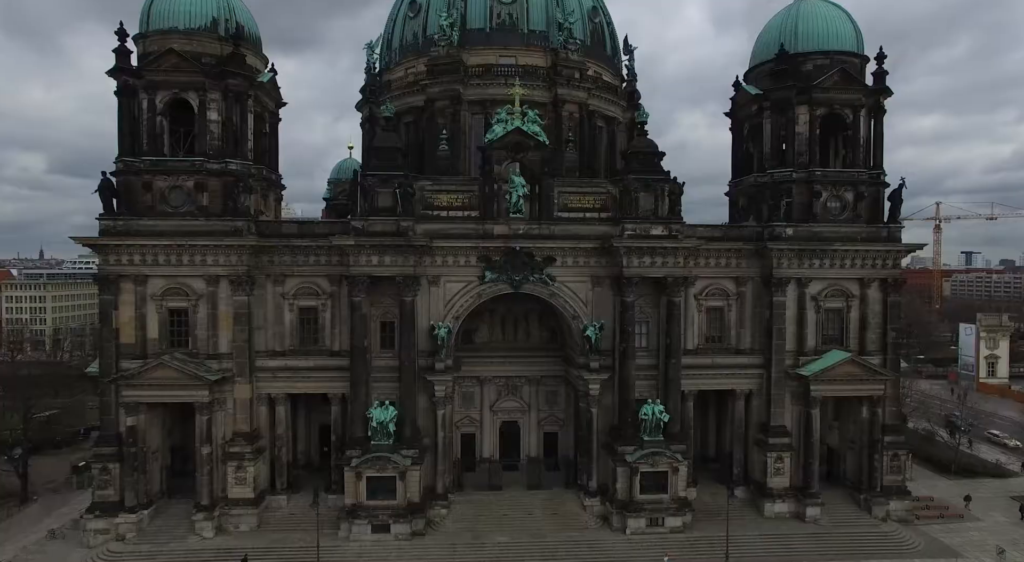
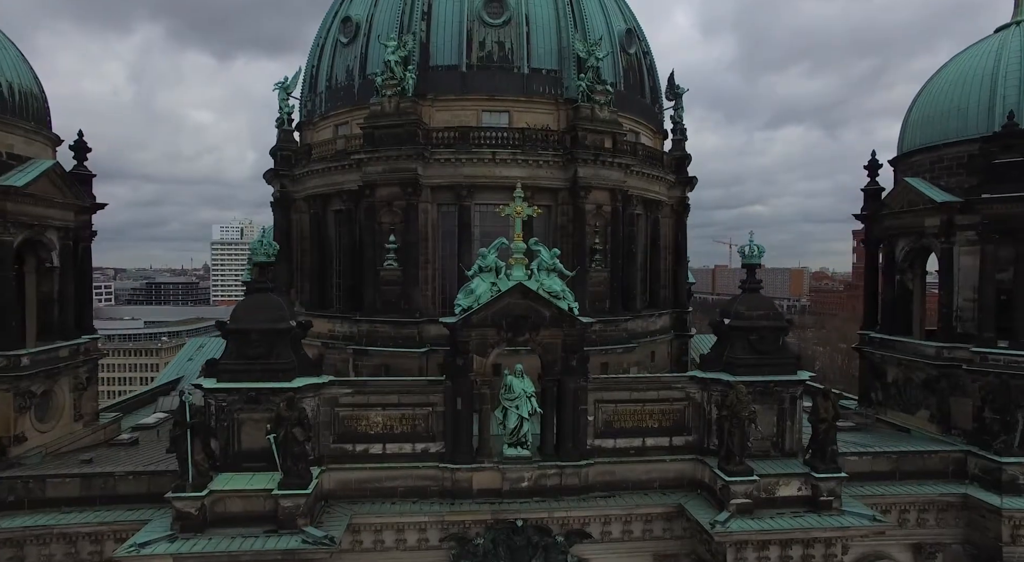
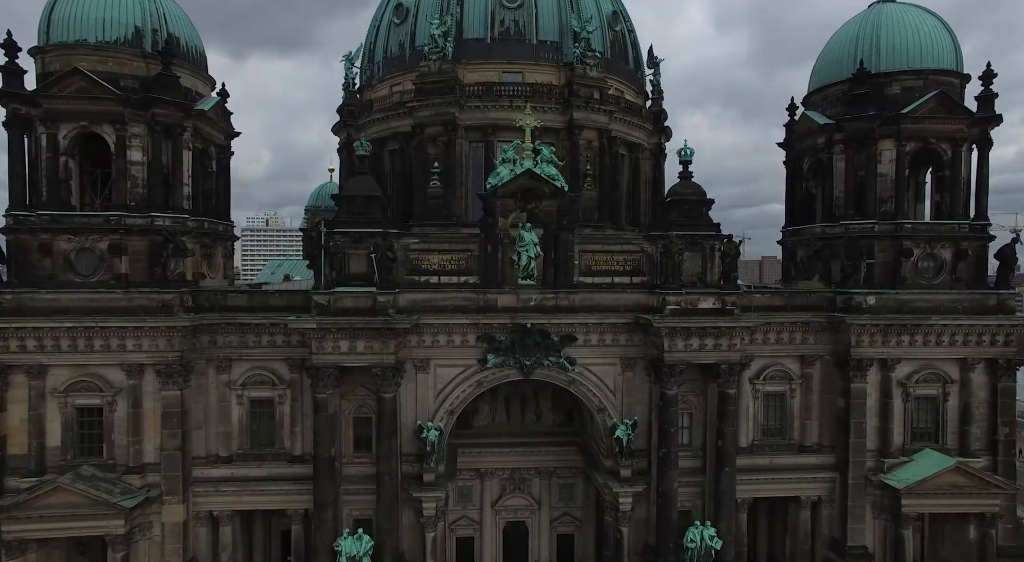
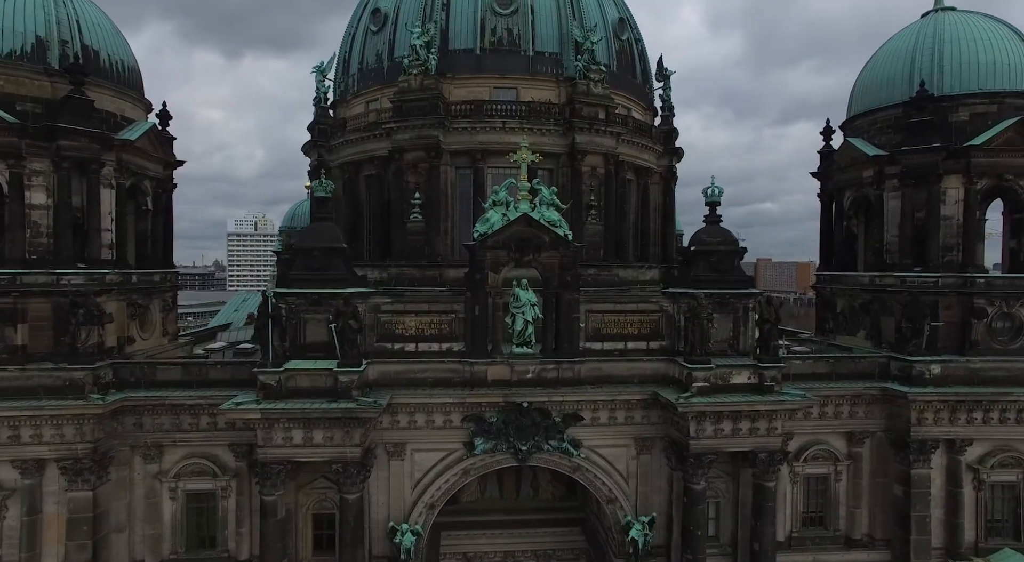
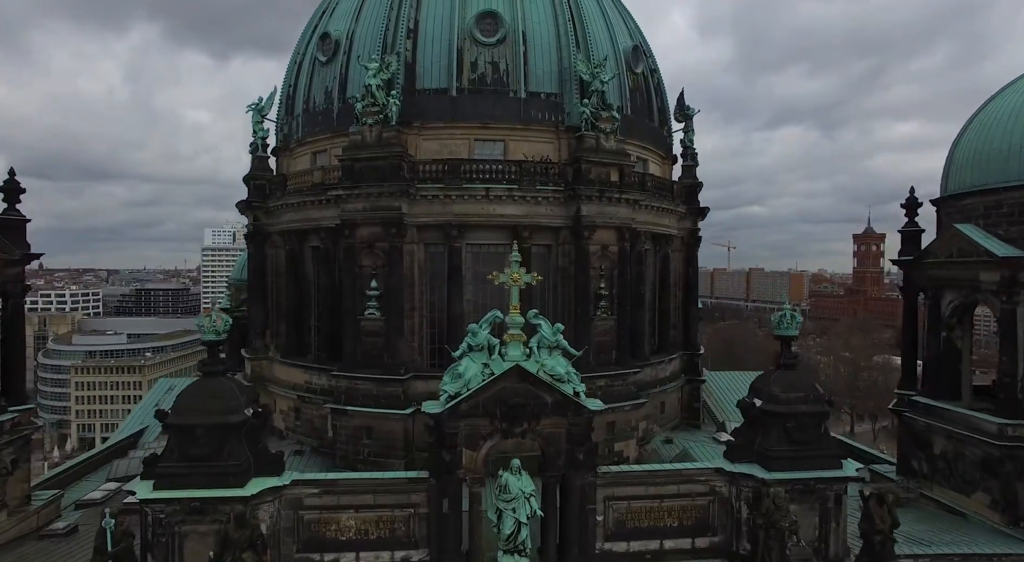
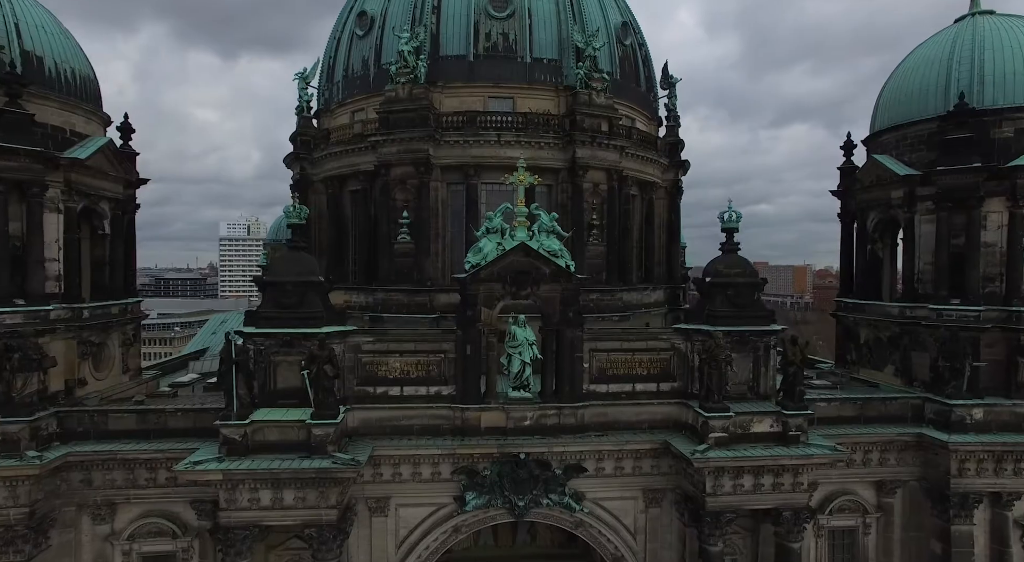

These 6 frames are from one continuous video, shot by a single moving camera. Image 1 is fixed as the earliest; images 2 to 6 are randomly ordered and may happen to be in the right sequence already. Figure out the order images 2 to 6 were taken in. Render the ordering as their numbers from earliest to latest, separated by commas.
3, 4, 6, 2, 5
